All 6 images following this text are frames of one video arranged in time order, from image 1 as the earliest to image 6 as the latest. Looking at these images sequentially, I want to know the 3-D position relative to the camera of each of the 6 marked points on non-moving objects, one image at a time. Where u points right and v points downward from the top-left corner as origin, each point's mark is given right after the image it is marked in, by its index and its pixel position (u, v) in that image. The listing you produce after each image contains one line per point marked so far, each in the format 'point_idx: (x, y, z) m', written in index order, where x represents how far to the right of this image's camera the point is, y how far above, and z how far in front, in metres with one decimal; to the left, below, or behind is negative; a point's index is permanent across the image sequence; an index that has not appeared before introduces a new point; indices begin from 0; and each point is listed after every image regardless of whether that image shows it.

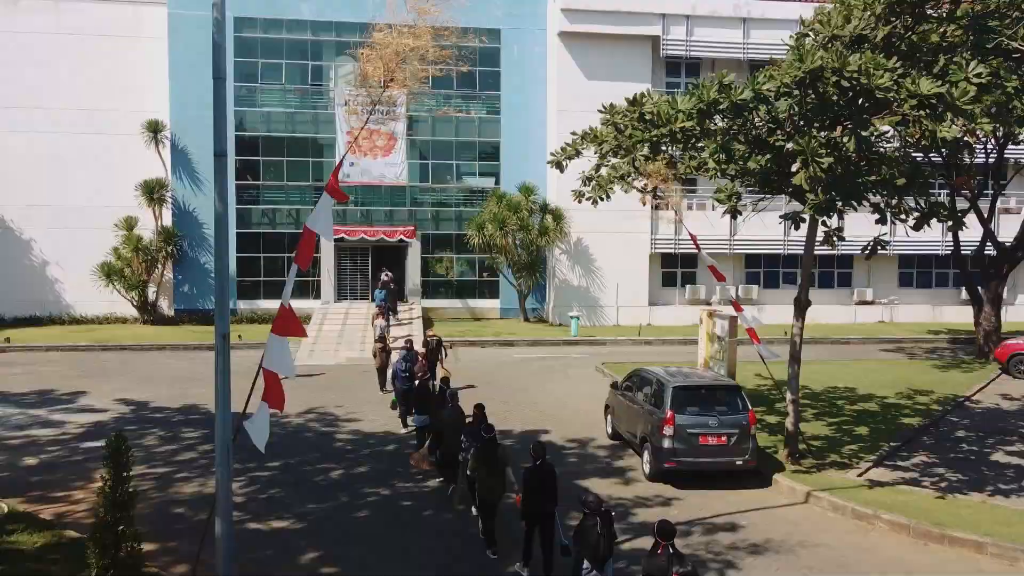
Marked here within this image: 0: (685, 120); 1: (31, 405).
0: (+2.1, +2.1, +10.2) m
1: (-9.3, -2.3, +15.3) m
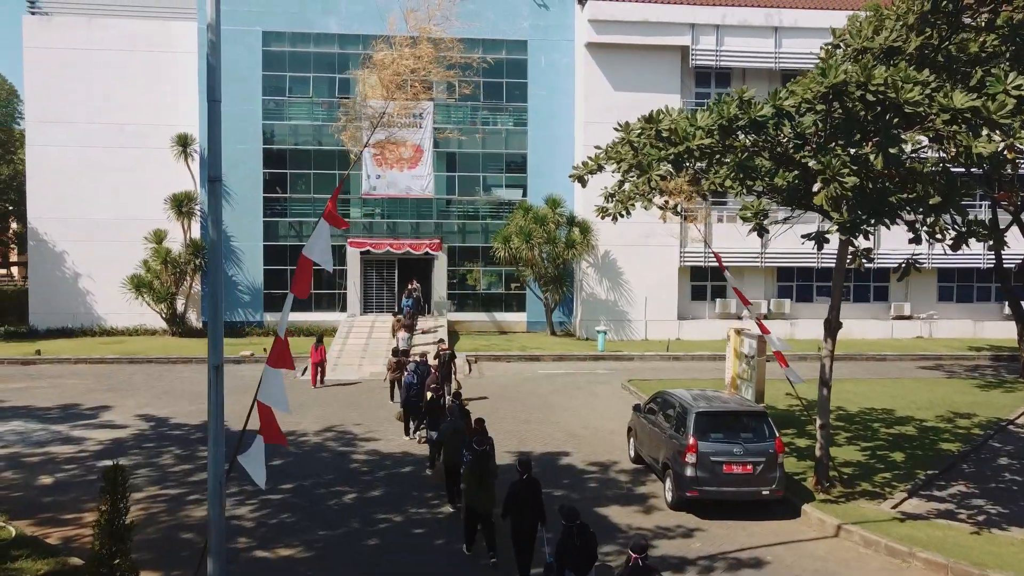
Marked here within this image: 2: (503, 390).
0: (+2.3, +1.8, +9.8) m
1: (-8.9, -2.6, +15.3) m
2: (-0.2, -2.5, +19.7) m
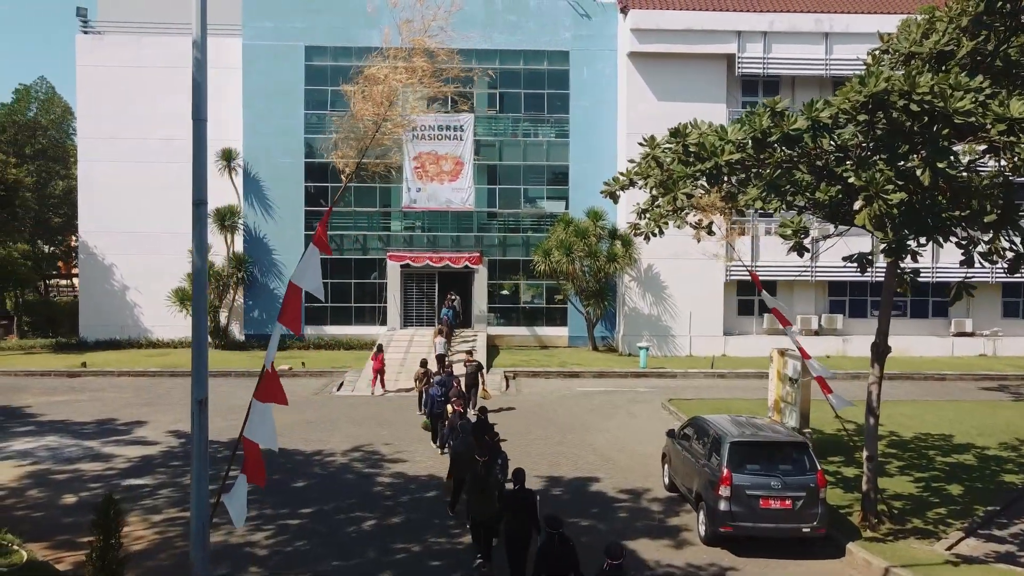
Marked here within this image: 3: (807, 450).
0: (+2.6, +1.6, +9.2) m
1: (-8.3, -2.9, +15.4) m
2: (+0.6, -2.9, +19.2) m
3: (+3.7, -2.0, +9.8) m
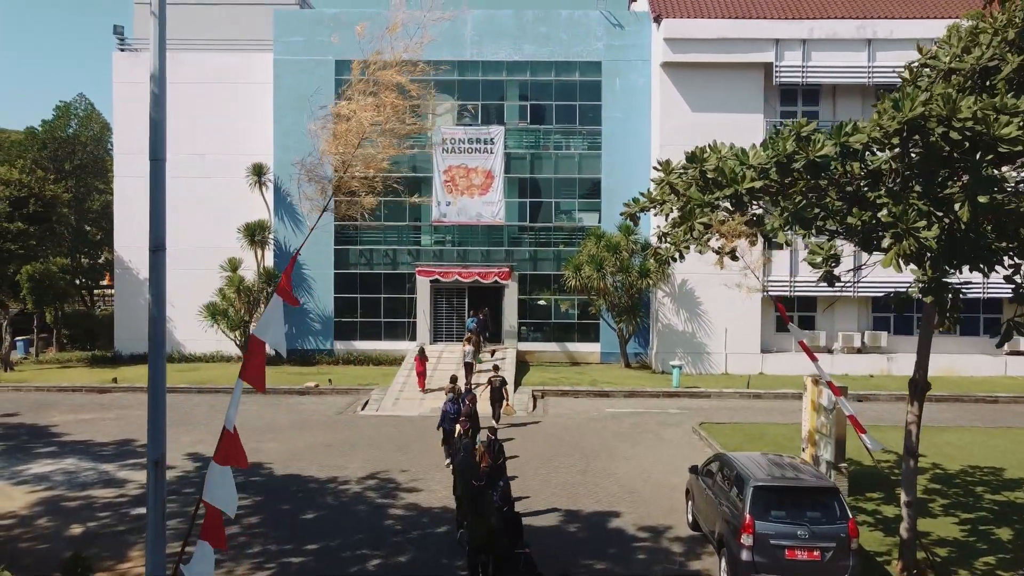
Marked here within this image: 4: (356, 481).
0: (+2.7, +1.2, +8.6) m
1: (-7.9, -3.3, +15.3) m
2: (+1.2, -3.4, +18.7) m
3: (+3.8, -2.4, +9.1) m
4: (-2.8, -3.4, +13.9) m
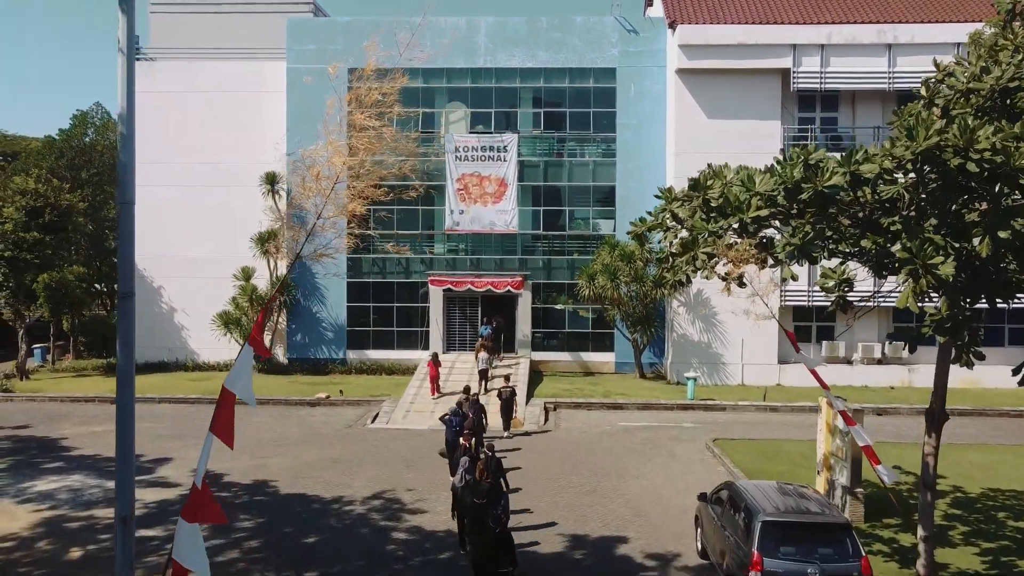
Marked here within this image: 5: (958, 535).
0: (+2.6, +0.9, +8.3) m
1: (-7.7, -3.6, +15.3) m
2: (+1.5, -3.7, +18.4) m
3: (+3.7, -2.7, +8.8) m
4: (-2.6, -3.7, +13.7) m
5: (+6.7, -3.7, +11.9) m
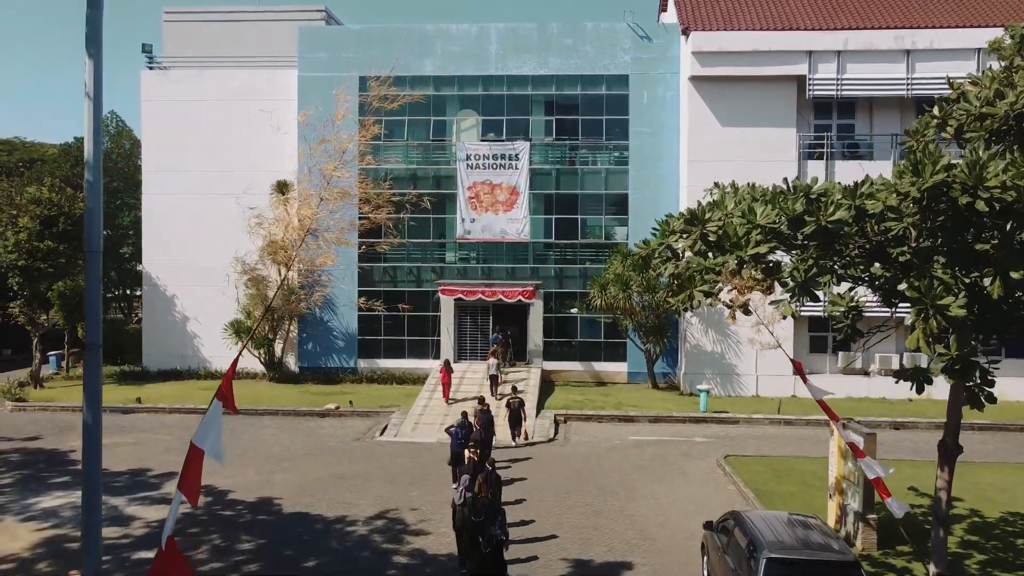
0: (+2.6, +0.6, +8.1) m
1: (-7.6, -3.9, +15.2) m
2: (+1.6, -4.0, +18.1) m
3: (+3.7, -3.0, +8.5) m
4: (-2.6, -4.0, +13.6) m
5: (+6.8, -4.0, +11.6) m
